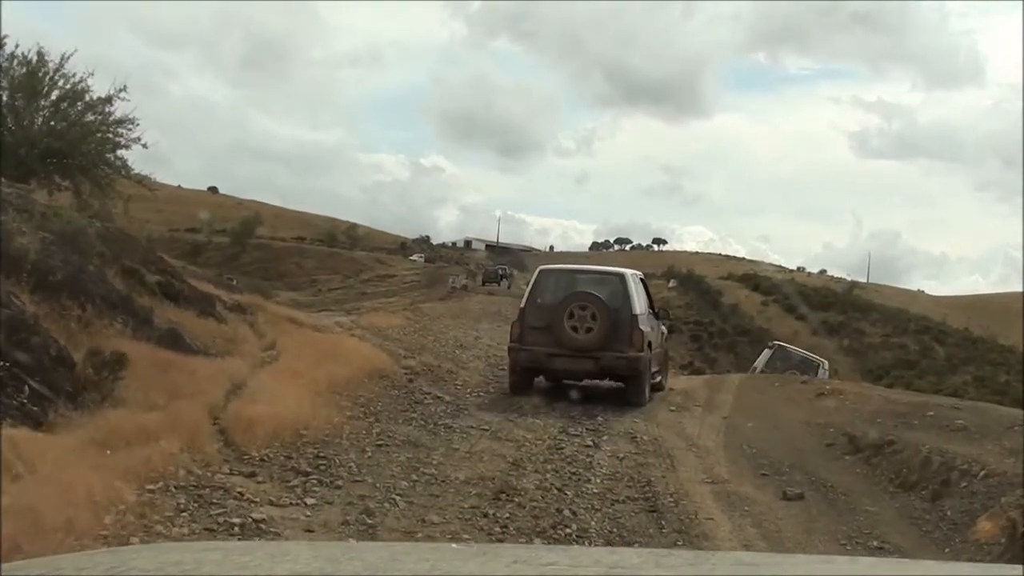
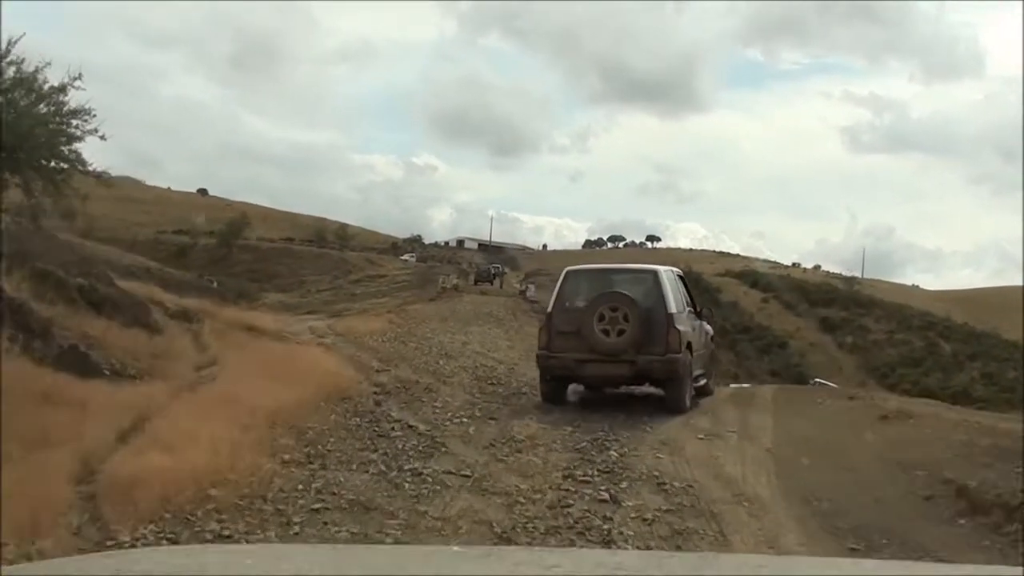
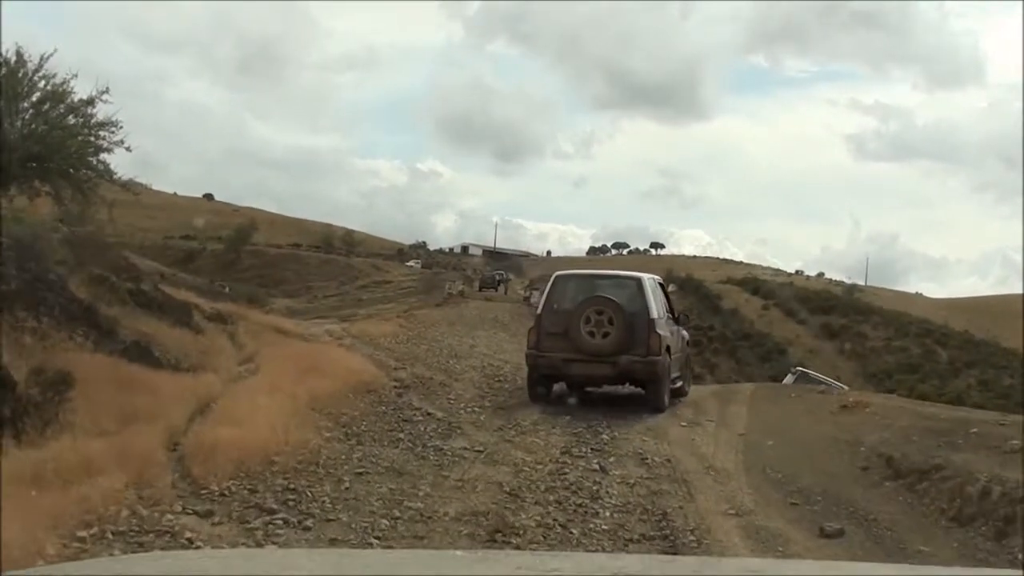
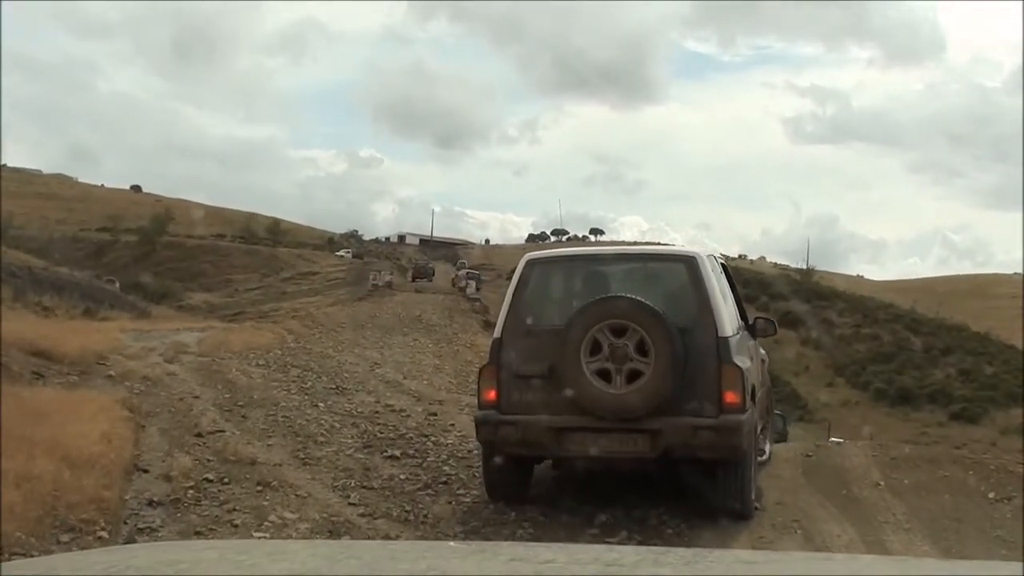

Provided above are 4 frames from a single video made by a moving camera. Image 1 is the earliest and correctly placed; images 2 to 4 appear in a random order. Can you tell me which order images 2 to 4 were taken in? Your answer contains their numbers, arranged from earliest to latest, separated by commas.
3, 2, 4
